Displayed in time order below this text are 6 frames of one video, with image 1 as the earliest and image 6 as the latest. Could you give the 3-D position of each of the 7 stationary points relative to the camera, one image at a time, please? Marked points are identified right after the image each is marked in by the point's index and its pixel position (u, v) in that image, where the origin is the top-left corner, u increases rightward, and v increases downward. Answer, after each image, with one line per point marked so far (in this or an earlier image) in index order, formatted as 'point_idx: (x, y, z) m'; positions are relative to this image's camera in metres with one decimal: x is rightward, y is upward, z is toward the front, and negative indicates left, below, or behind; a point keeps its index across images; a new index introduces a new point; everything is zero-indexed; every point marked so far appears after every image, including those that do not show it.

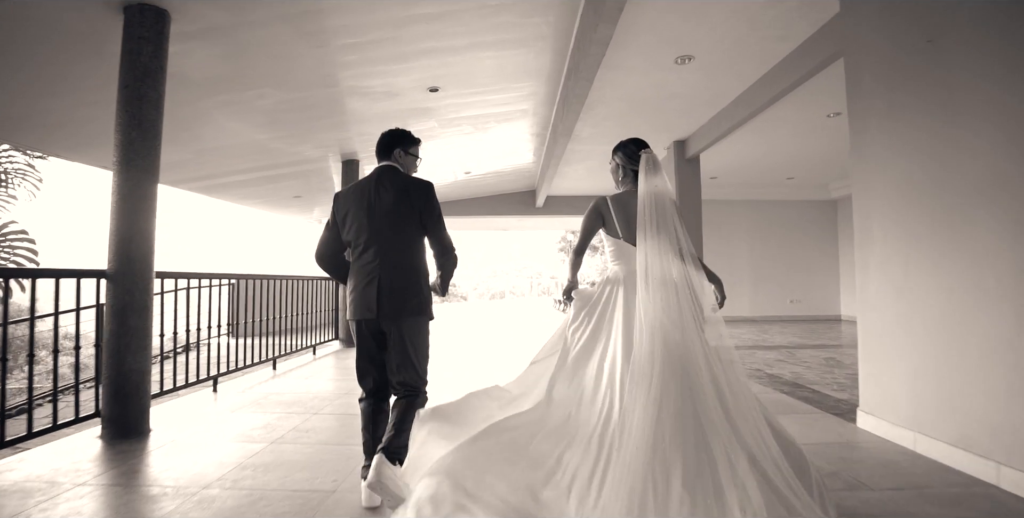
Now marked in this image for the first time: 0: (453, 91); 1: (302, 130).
0: (-0.6, +1.7, +4.8) m
1: (-2.3, +1.4, +5.3) m
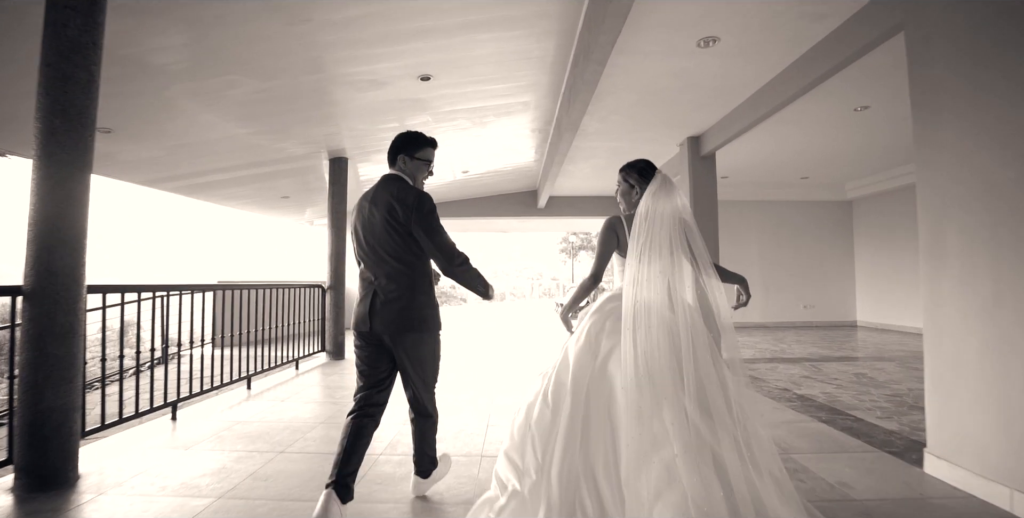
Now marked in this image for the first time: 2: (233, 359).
0: (-0.6, +1.6, +4.3) m
1: (-2.3, +1.3, +4.9) m
2: (-3.5, -1.3, +6.2) m
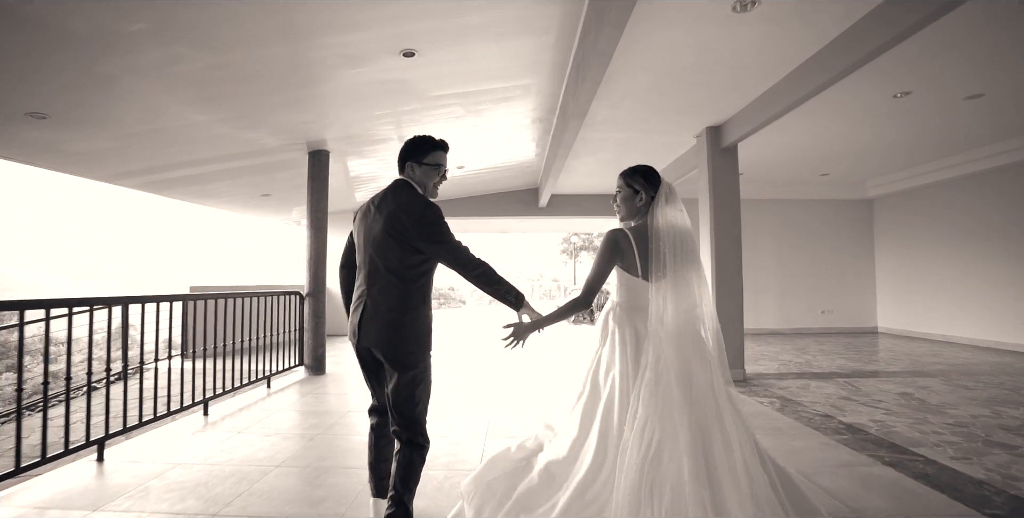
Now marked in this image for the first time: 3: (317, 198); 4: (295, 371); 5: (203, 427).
0: (-0.6, +1.6, +3.8) m
1: (-2.3, +1.3, +4.3) m
2: (-3.5, -1.3, +5.6) m
3: (-2.2, +0.7, +5.4) m
4: (-2.5, -1.3, +5.6) m
5: (-2.2, -1.2, +3.5) m
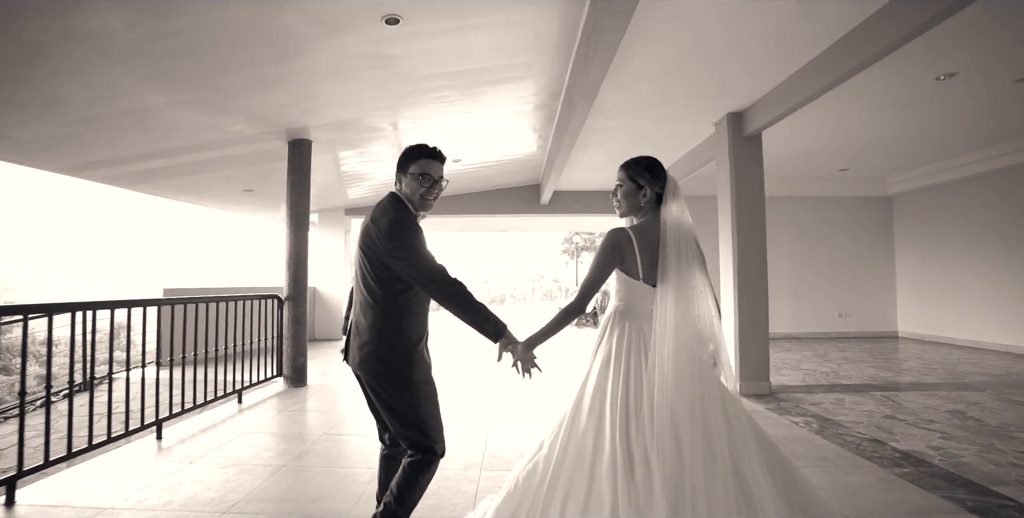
0: (-0.6, +1.6, +3.3) m
1: (-2.3, +1.3, +3.8) m
2: (-3.5, -1.3, +5.1) m
3: (-2.2, +0.7, +4.9) m
4: (-2.5, -1.3, +5.1) m
5: (-2.2, -1.2, +3.0) m
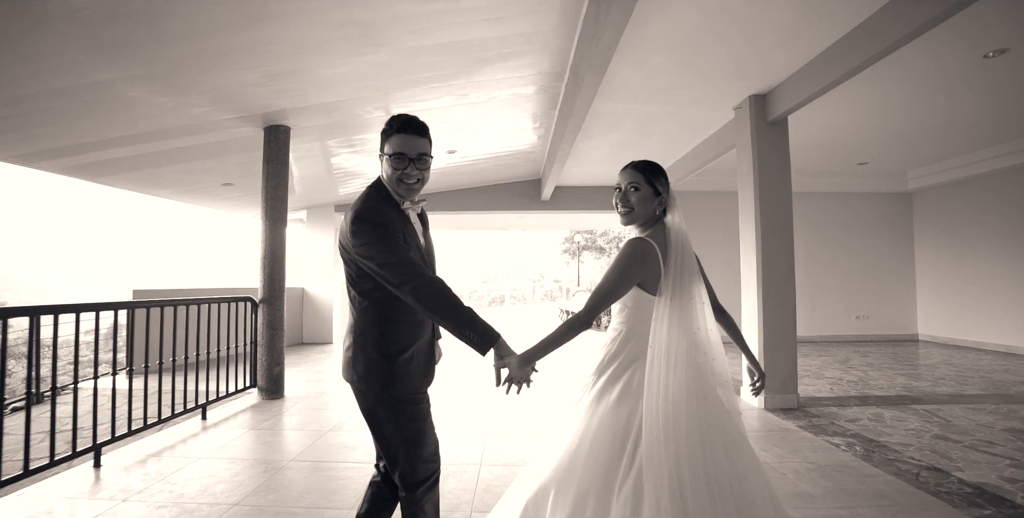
0: (-0.6, +1.6, +2.8) m
1: (-2.3, +1.3, +3.3) m
2: (-3.5, -1.3, +4.6) m
3: (-2.2, +0.7, +4.4) m
4: (-2.5, -1.3, +4.6) m
5: (-2.2, -1.2, +2.6) m
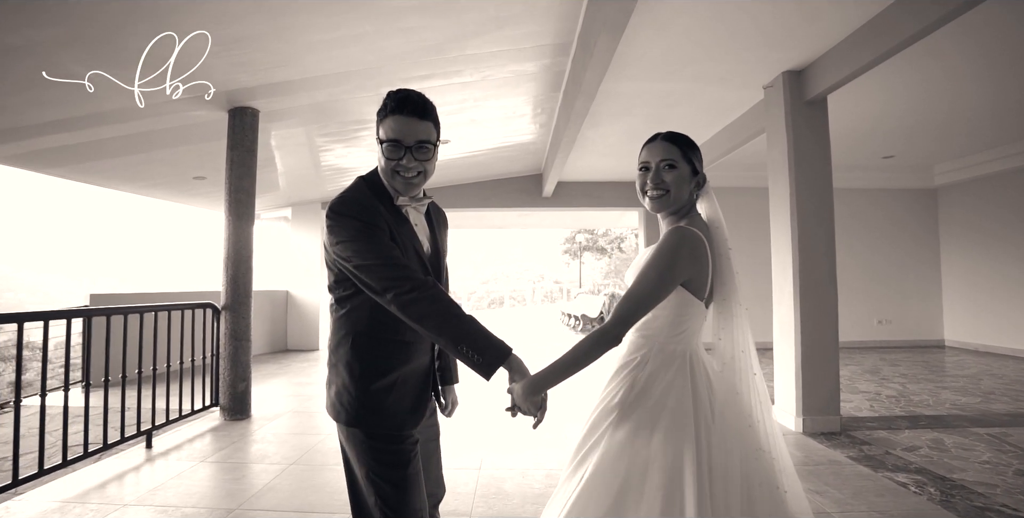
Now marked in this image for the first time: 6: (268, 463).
0: (-0.6, +1.6, +2.3) m
1: (-2.3, +1.3, +2.8) m
2: (-3.6, -1.3, +4.1) m
3: (-2.2, +0.7, +3.9) m
4: (-2.5, -1.3, +4.1) m
5: (-2.3, -1.2, +2.0) m
6: (-1.6, -1.3, +3.0) m
